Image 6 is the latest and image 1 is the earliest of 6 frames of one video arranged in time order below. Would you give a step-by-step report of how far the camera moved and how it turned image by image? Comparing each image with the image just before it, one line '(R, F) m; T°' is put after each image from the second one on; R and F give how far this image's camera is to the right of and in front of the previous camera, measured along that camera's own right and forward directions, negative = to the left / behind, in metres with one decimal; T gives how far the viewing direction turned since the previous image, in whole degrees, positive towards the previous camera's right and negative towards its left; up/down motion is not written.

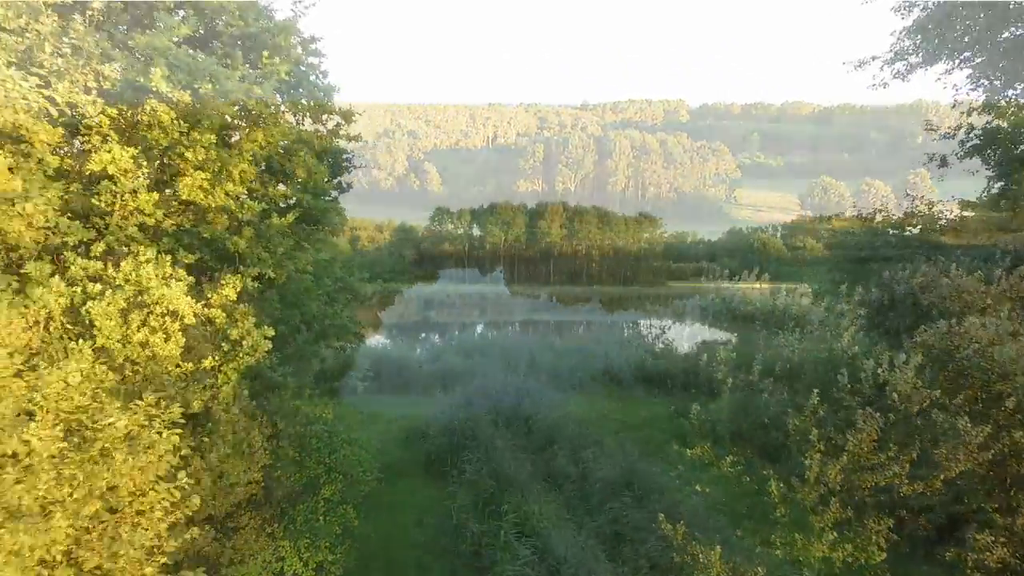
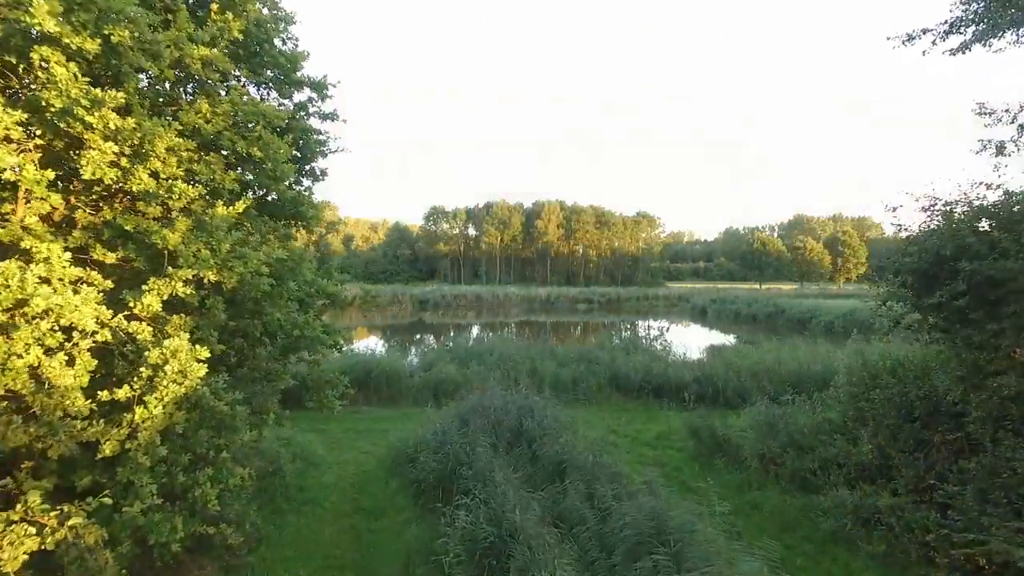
(-0.1, +1.1) m; 0°
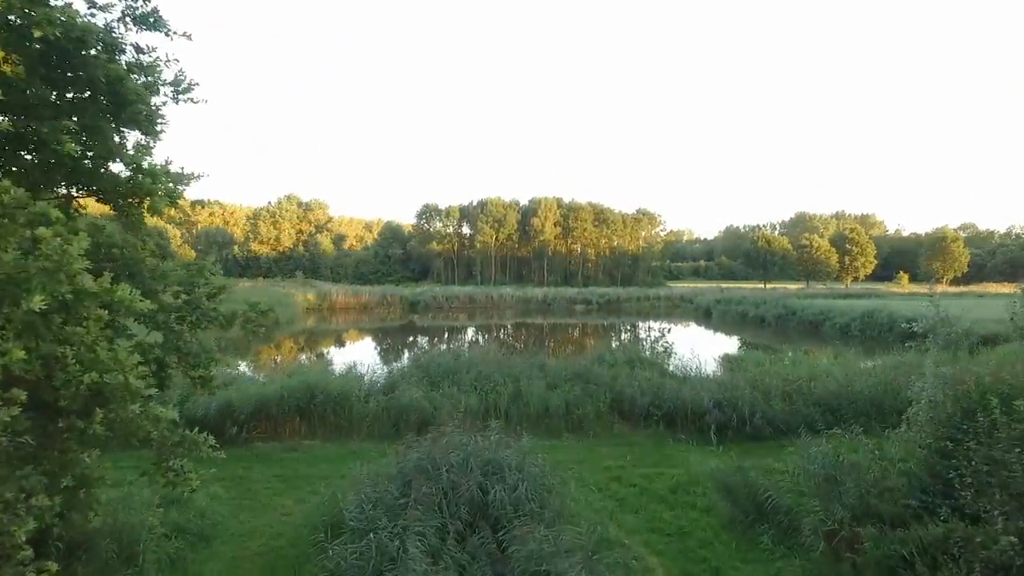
(+0.4, +2.4) m; 0°
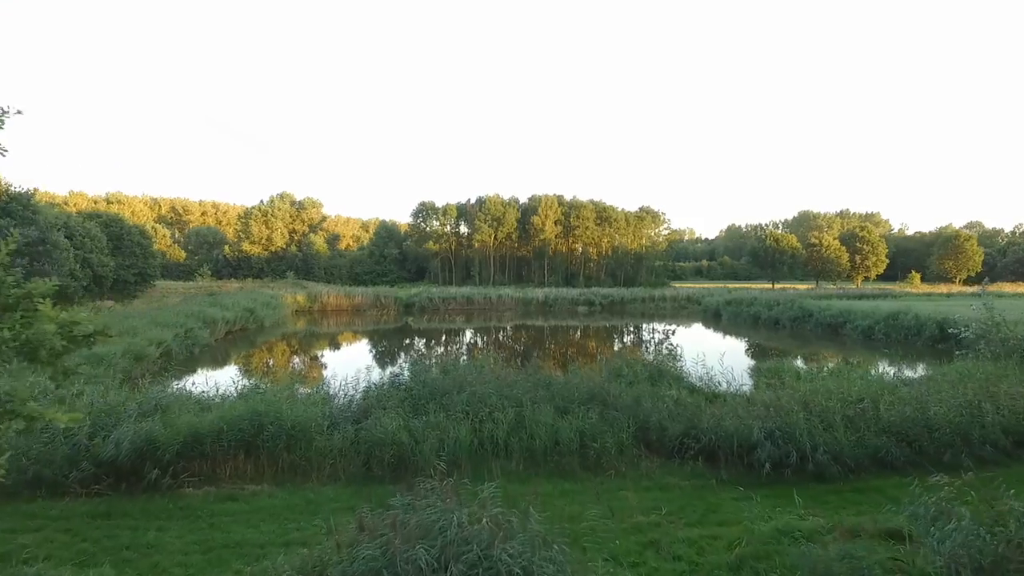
(0.0, +2.2) m; 0°
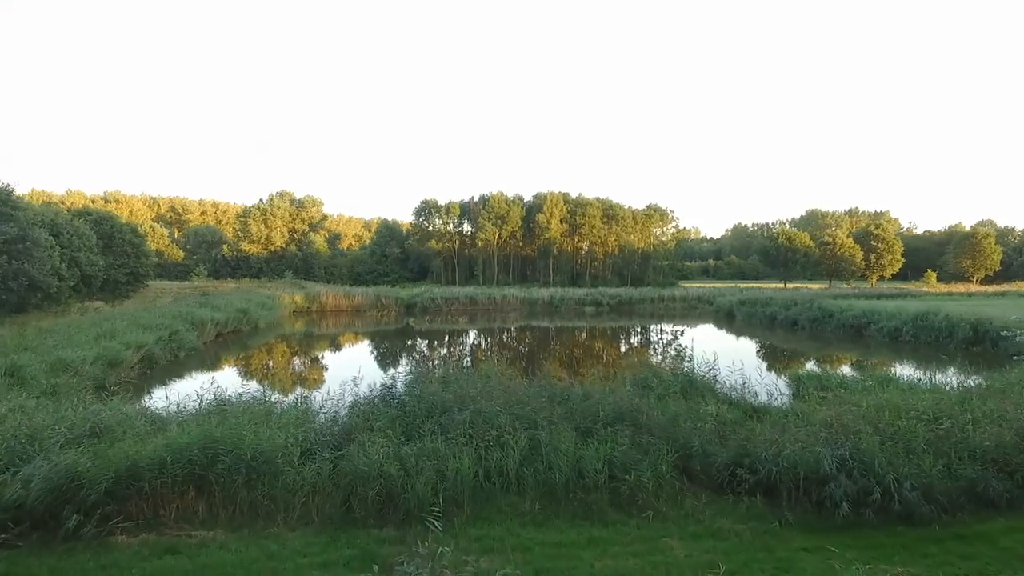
(-0.1, +1.6) m; 0°
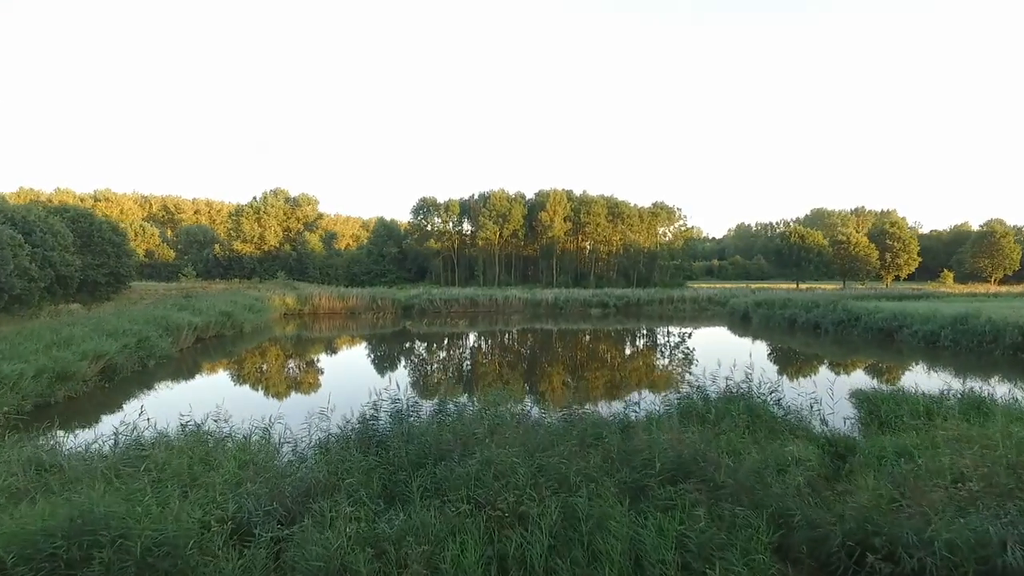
(-0.2, +2.2) m; 0°
